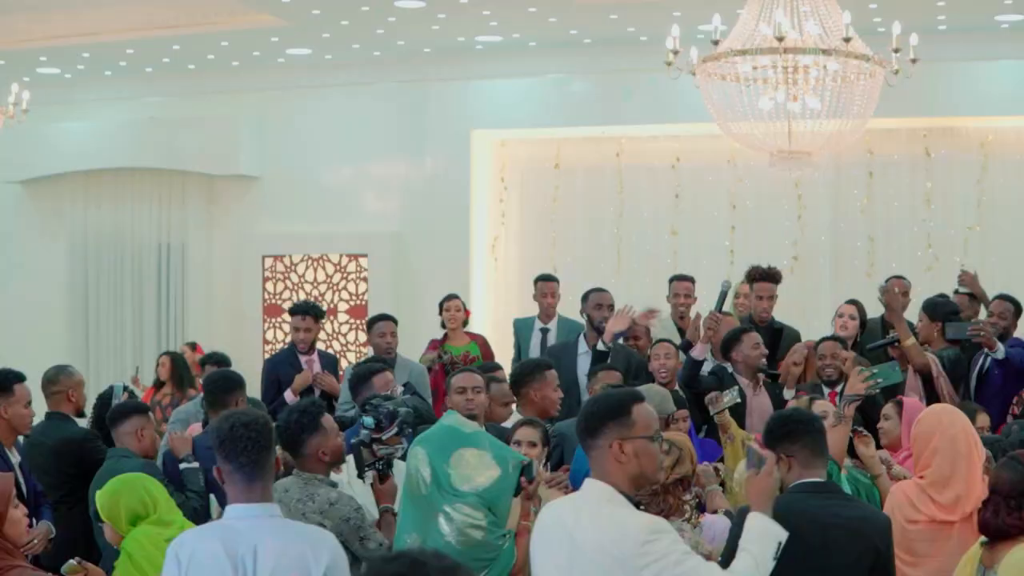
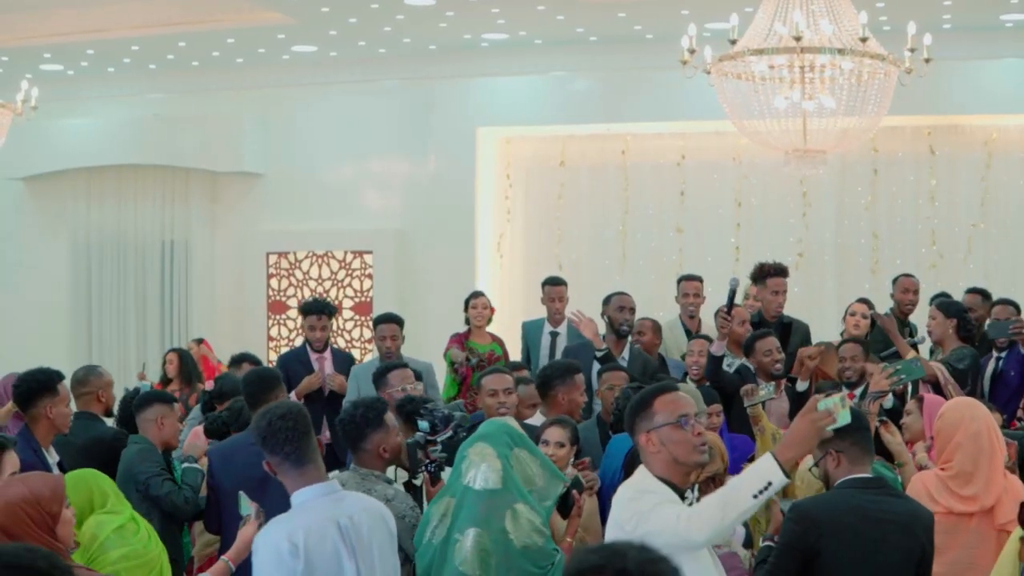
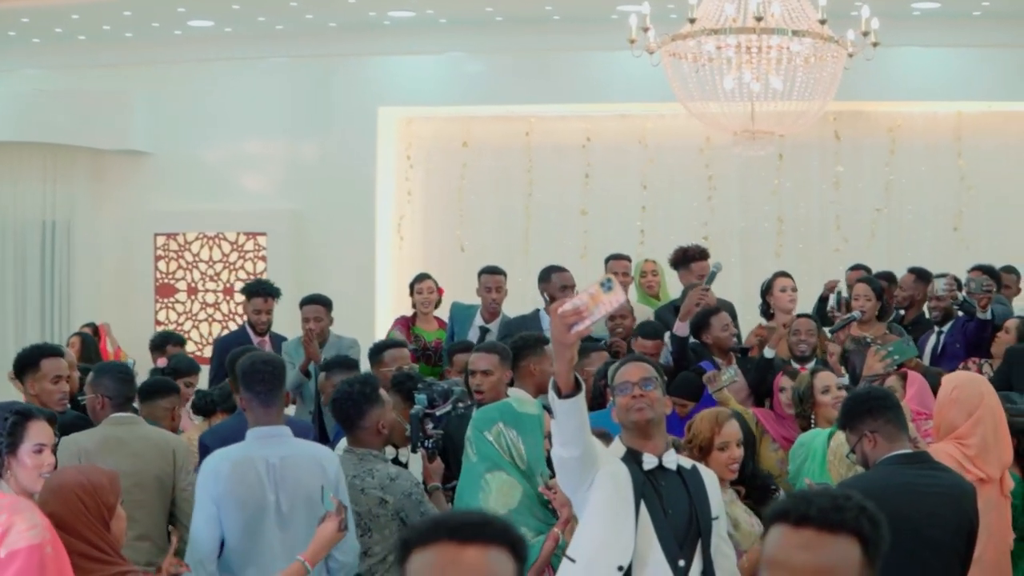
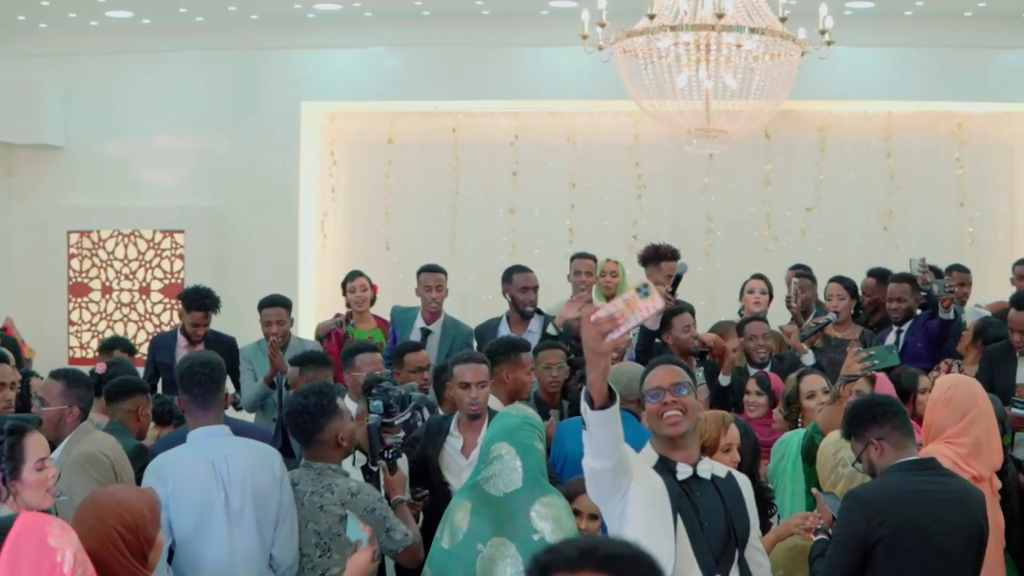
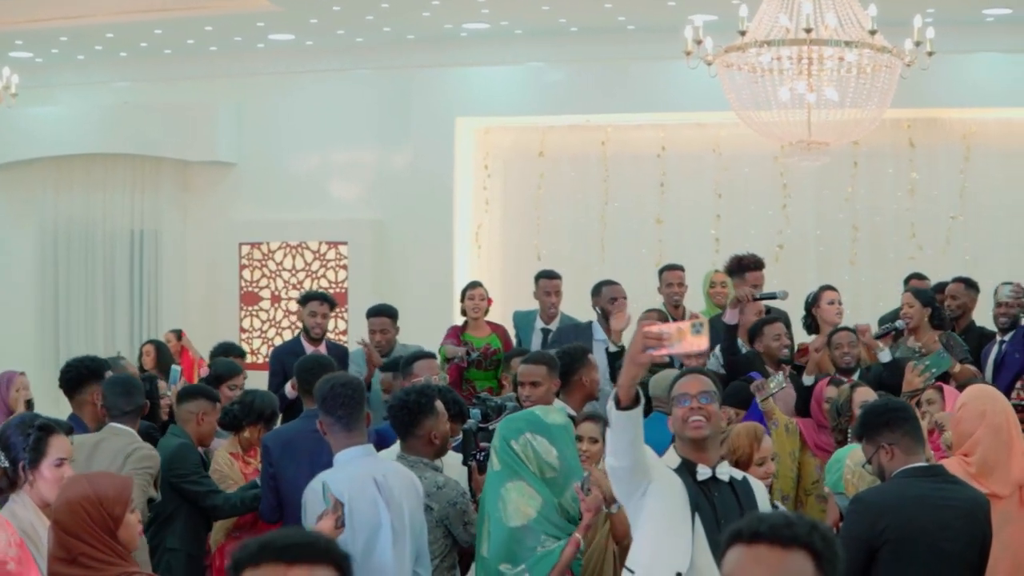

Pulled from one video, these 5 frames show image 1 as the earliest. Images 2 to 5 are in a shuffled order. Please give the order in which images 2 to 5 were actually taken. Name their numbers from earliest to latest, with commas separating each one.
2, 5, 3, 4
